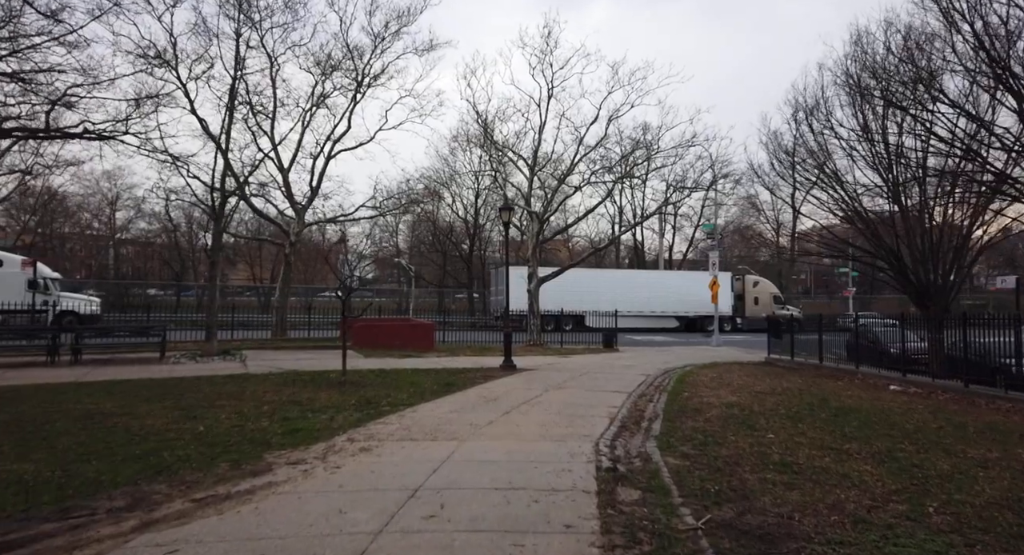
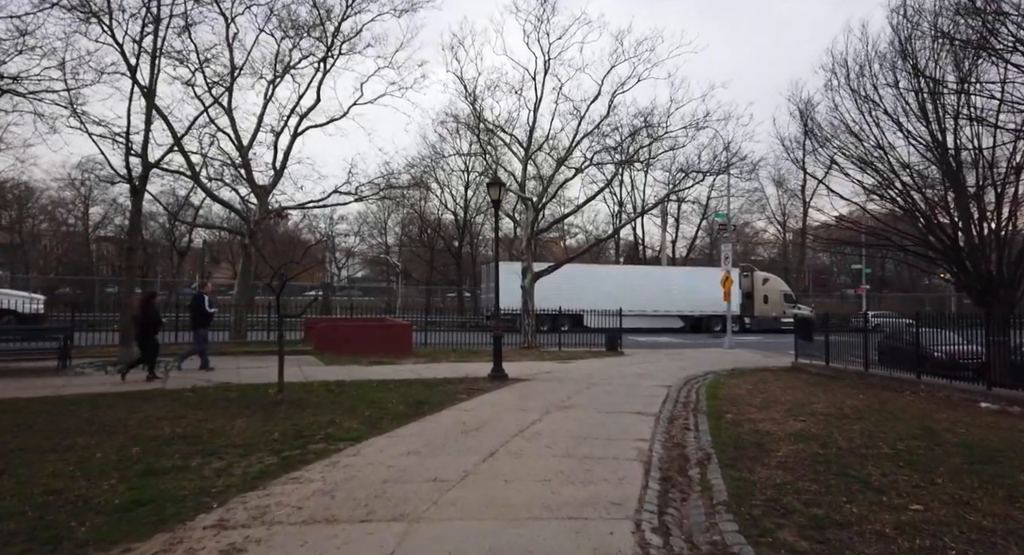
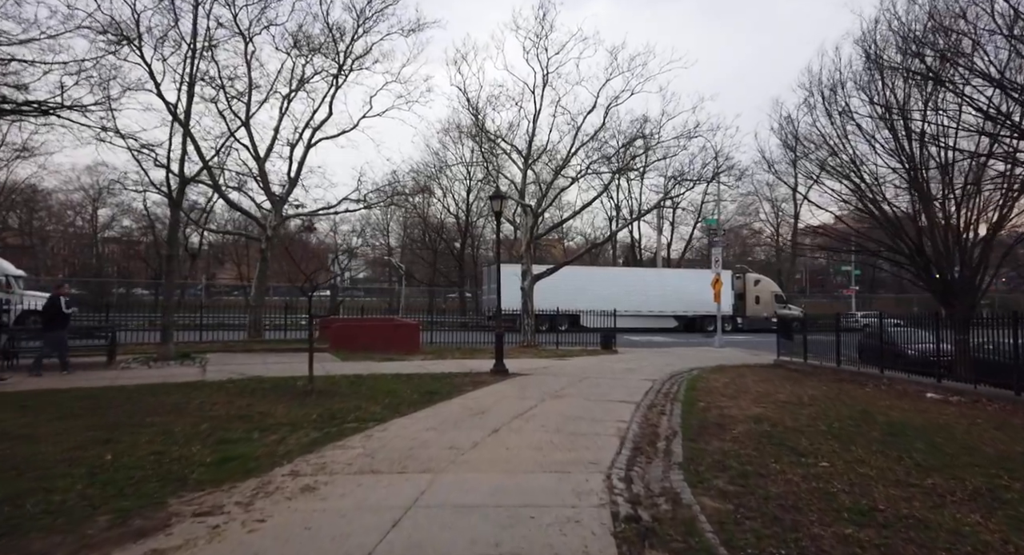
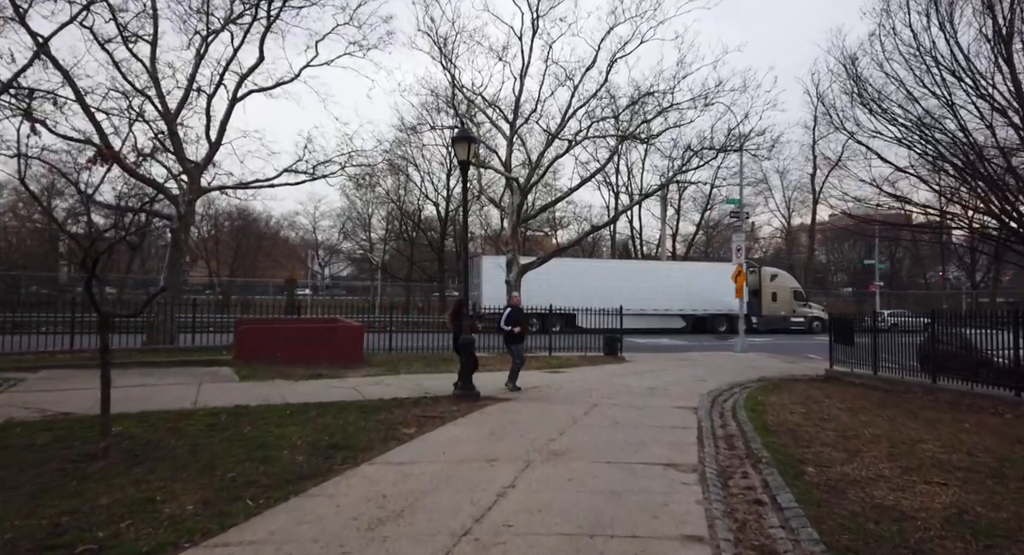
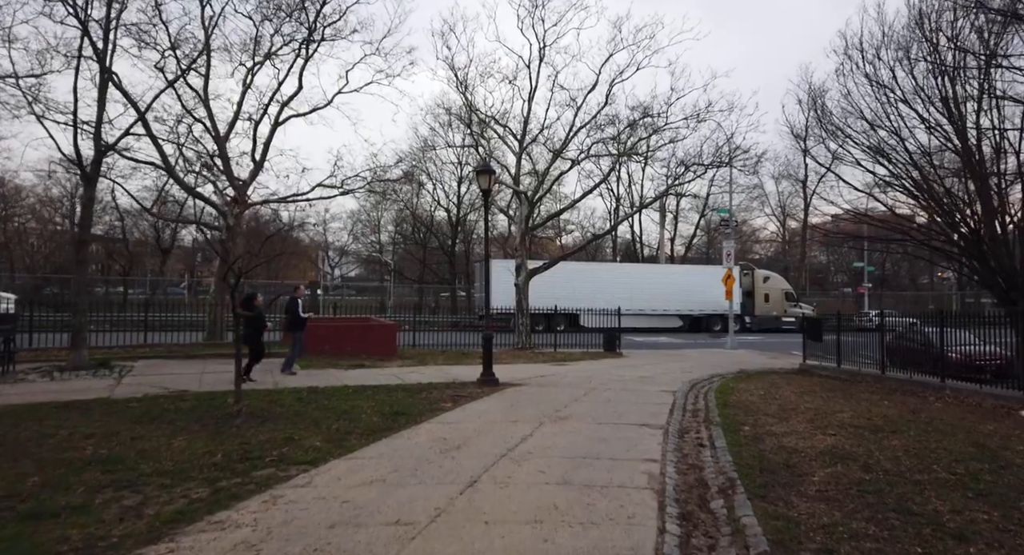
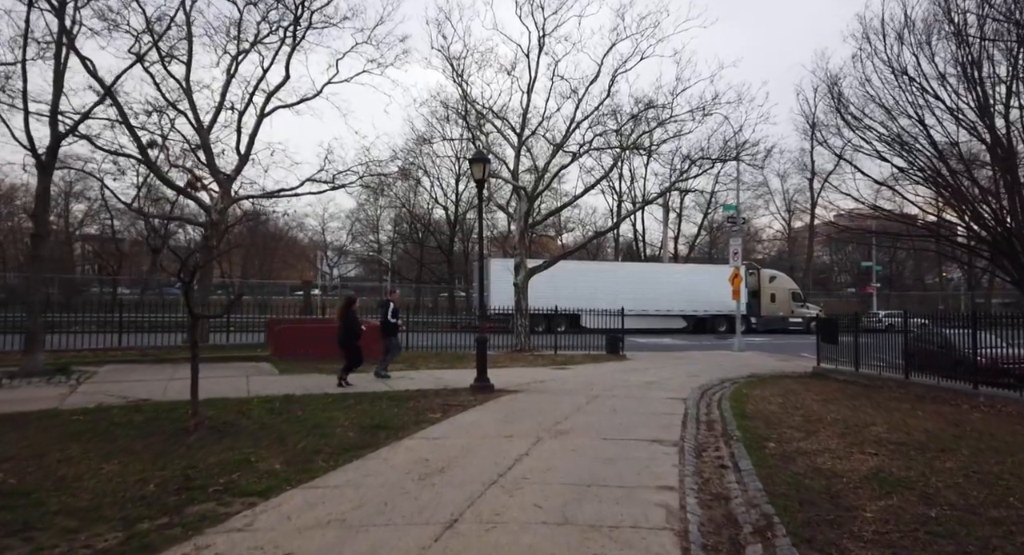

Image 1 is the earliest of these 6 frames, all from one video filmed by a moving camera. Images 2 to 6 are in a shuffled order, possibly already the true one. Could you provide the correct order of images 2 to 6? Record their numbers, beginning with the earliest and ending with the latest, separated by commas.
3, 2, 5, 6, 4
